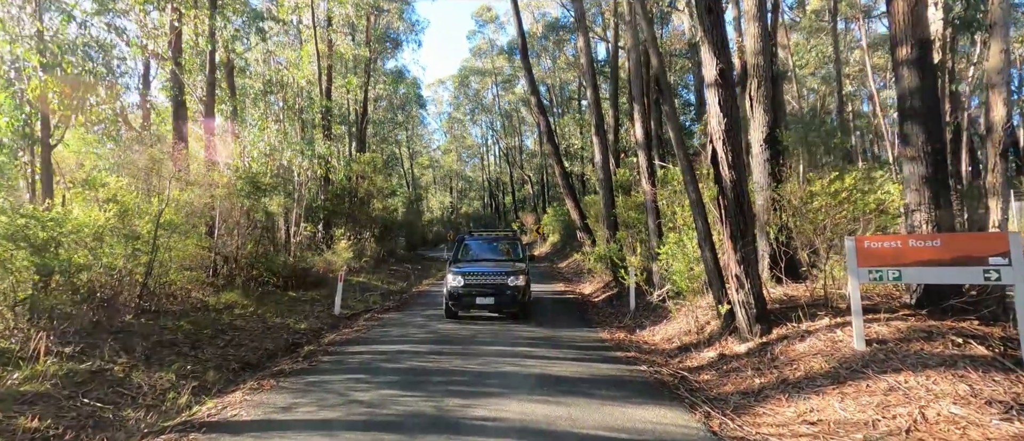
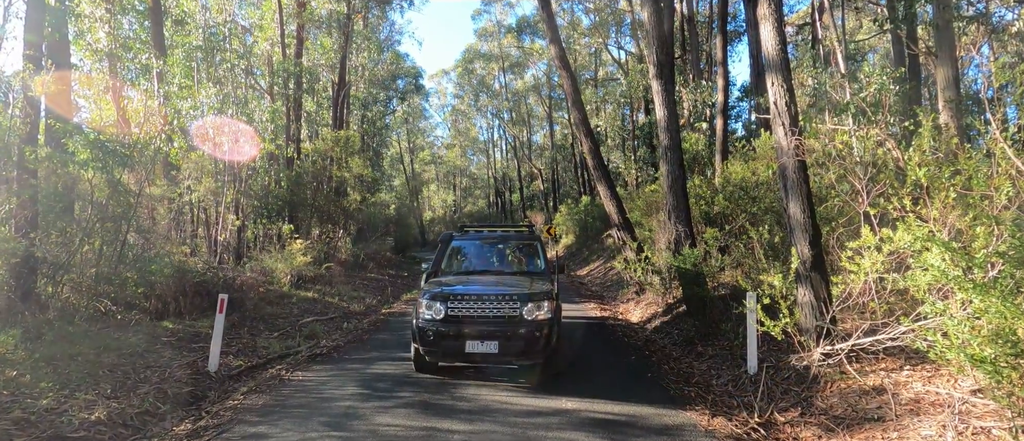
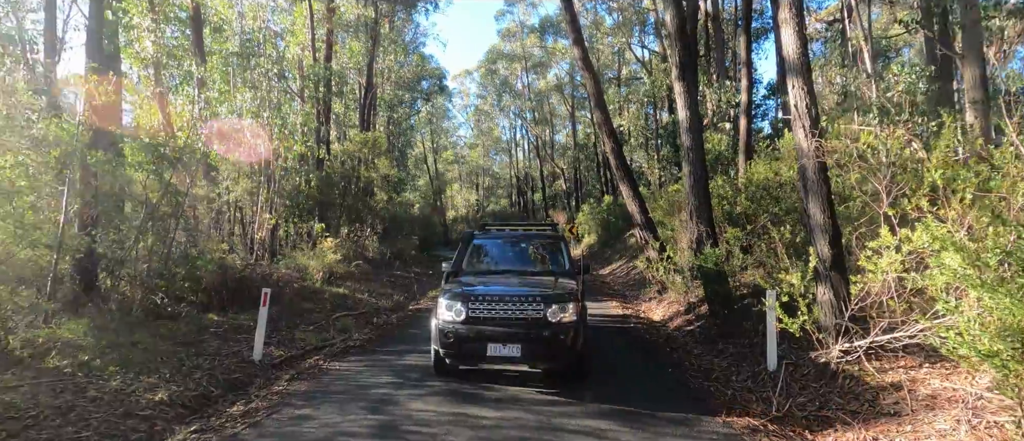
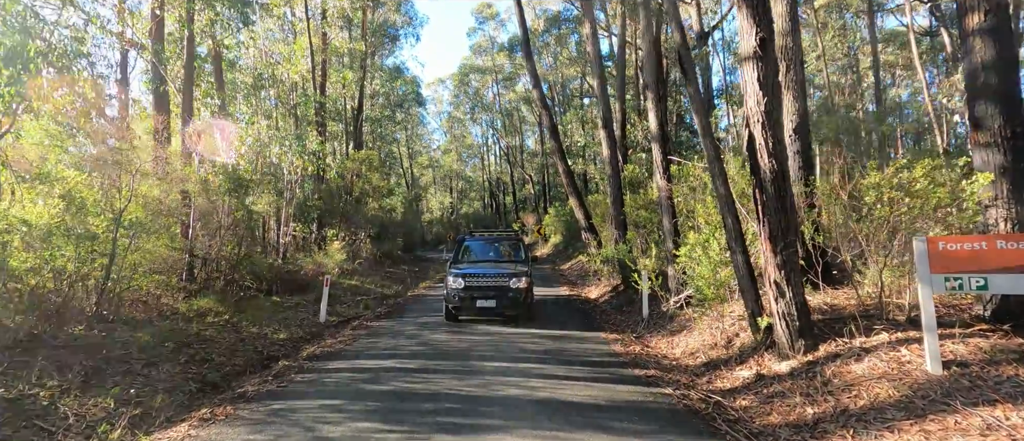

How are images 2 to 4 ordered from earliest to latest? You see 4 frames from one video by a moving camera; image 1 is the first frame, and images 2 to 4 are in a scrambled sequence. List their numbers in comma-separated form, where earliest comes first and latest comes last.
4, 2, 3
